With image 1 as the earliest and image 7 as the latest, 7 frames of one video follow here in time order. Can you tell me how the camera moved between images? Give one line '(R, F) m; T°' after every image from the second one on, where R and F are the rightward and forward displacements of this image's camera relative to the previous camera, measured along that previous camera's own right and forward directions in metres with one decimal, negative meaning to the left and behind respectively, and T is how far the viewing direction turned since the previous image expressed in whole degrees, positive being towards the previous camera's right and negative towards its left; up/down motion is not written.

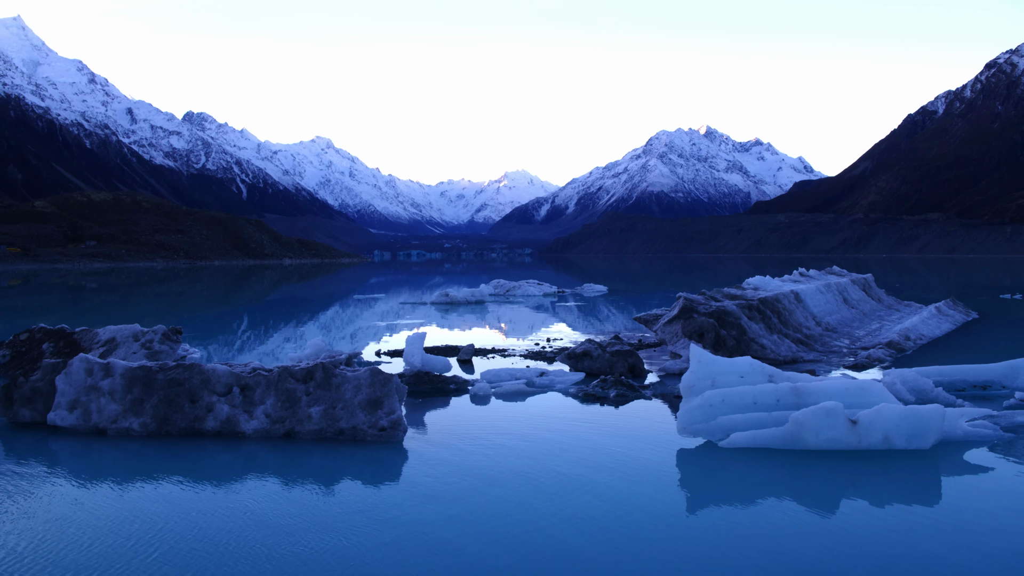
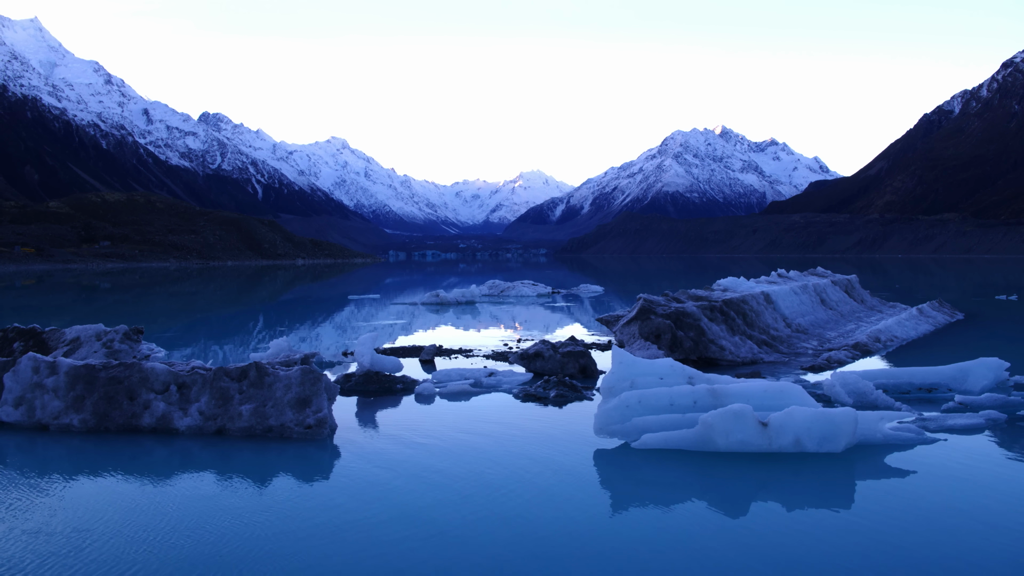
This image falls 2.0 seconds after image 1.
(+1.2, 0.0) m; -1°
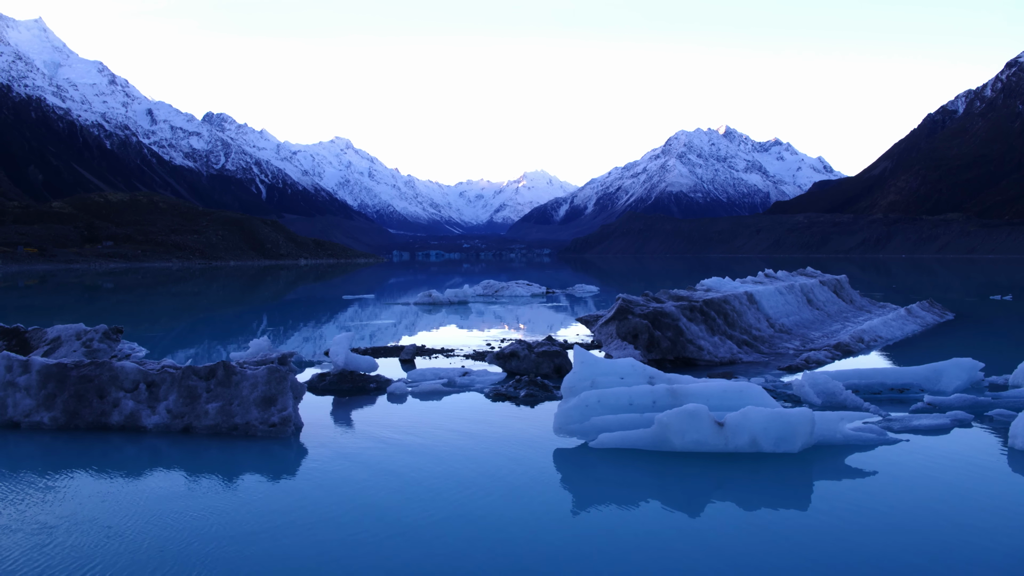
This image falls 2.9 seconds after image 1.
(+0.5, 0.0) m; 0°
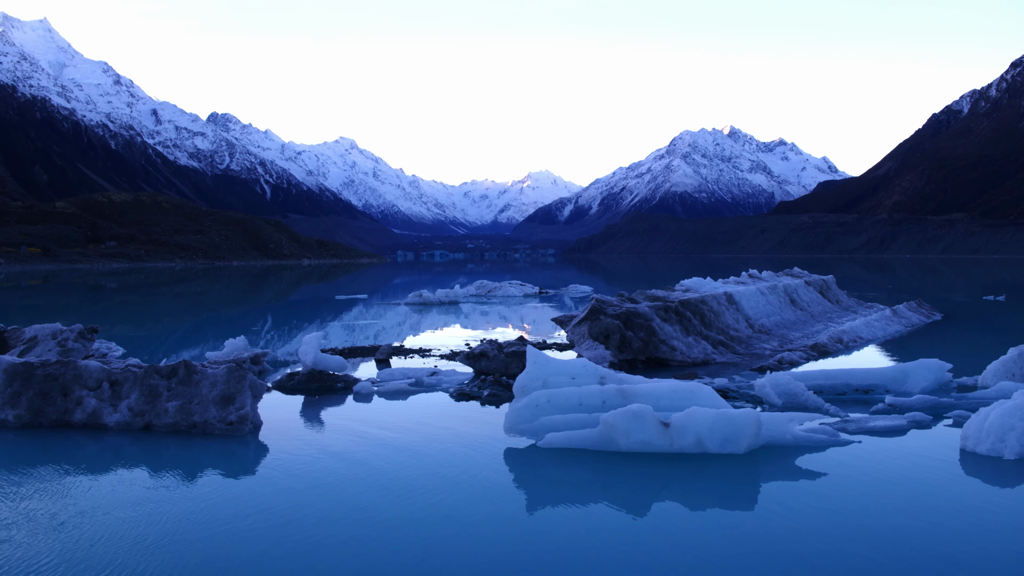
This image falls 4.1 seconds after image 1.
(+0.7, 0.0) m; 0°
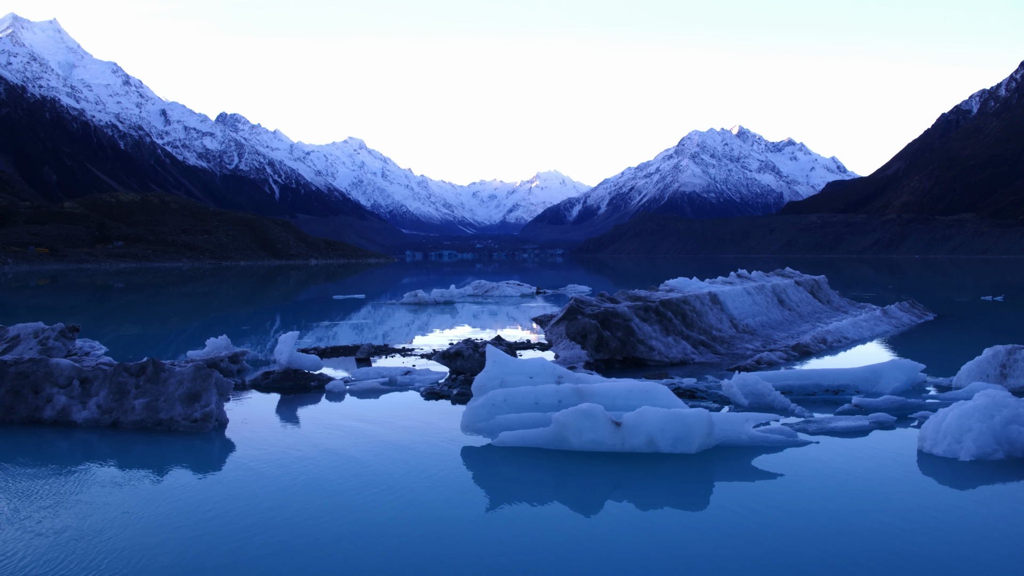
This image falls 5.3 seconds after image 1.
(+0.6, 0.0) m; -1°
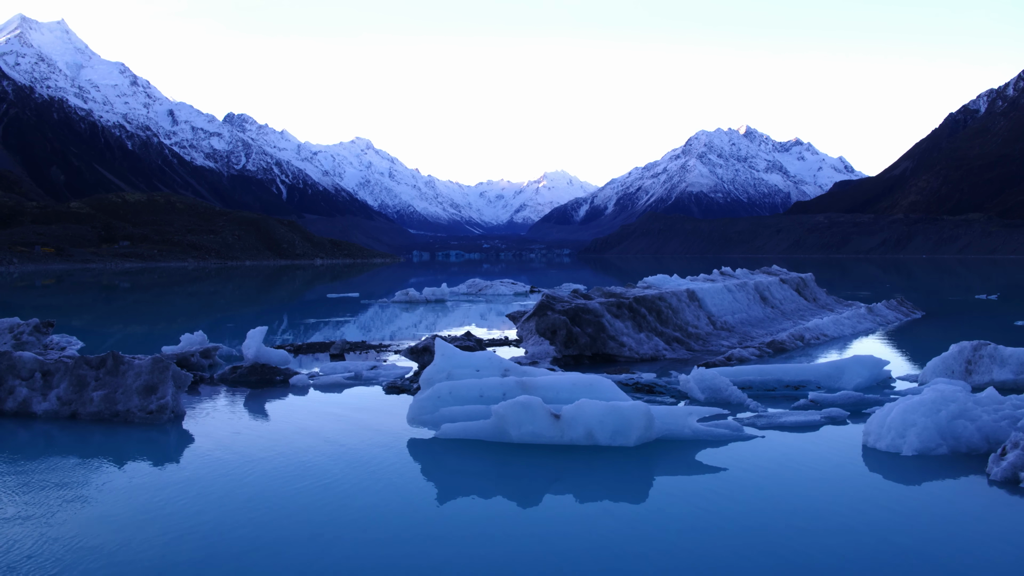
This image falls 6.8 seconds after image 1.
(+0.7, 0.0) m; 0°
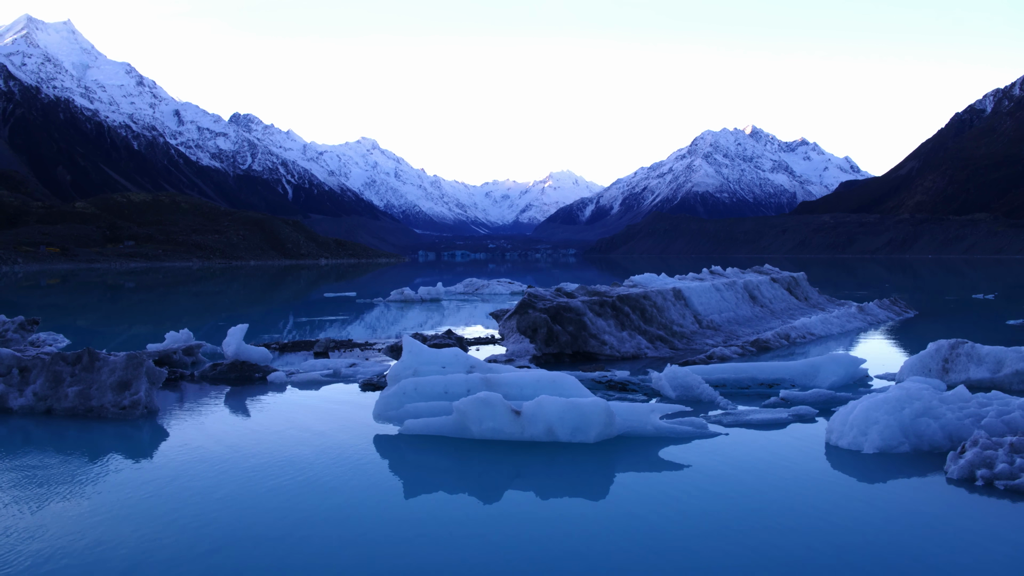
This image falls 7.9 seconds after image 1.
(+0.5, 0.0) m; 0°
